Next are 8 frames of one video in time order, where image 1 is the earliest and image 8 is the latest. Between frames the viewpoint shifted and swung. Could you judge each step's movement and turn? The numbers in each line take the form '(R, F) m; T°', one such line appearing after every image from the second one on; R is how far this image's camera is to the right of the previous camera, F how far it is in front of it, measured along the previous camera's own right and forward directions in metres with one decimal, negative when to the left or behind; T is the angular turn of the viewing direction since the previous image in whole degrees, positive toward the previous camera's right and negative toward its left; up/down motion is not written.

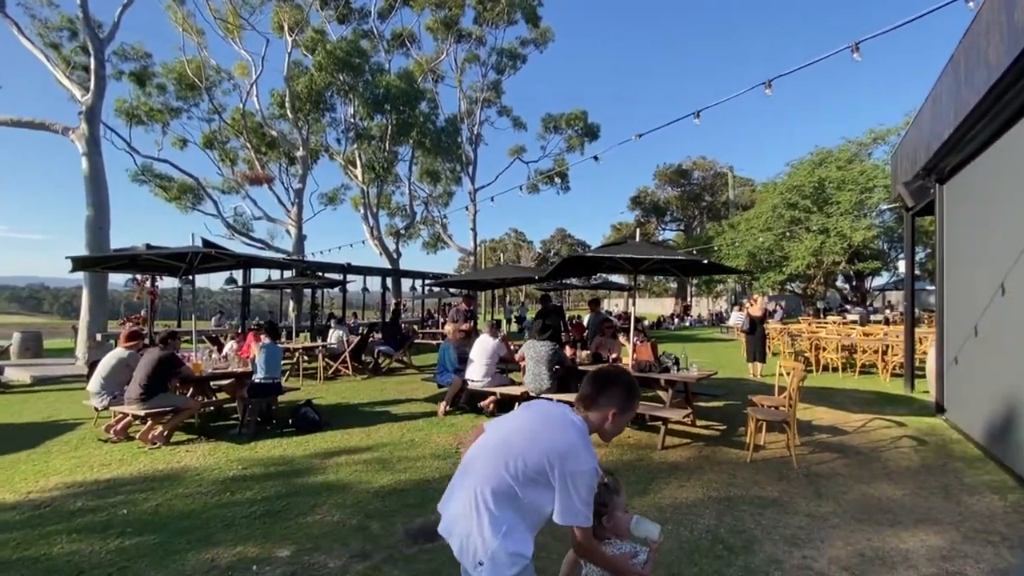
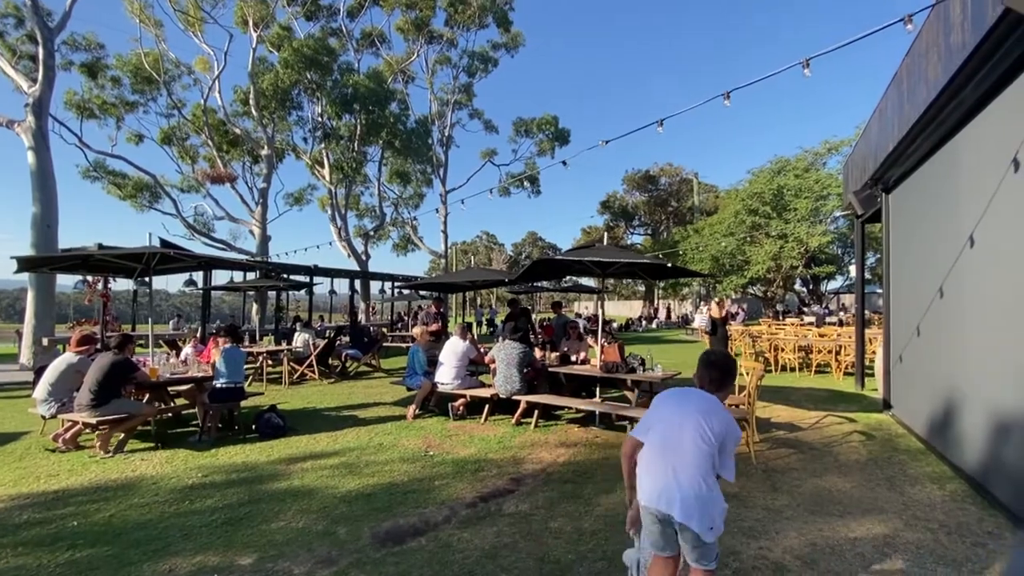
(0.0, 0.0) m; +4°
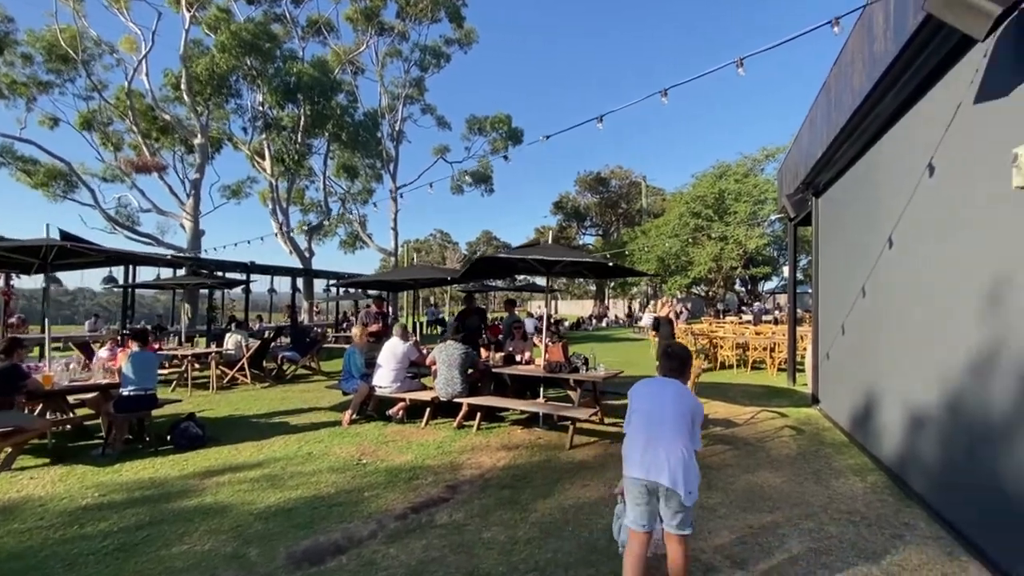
(+0.2, +0.2) m; +6°
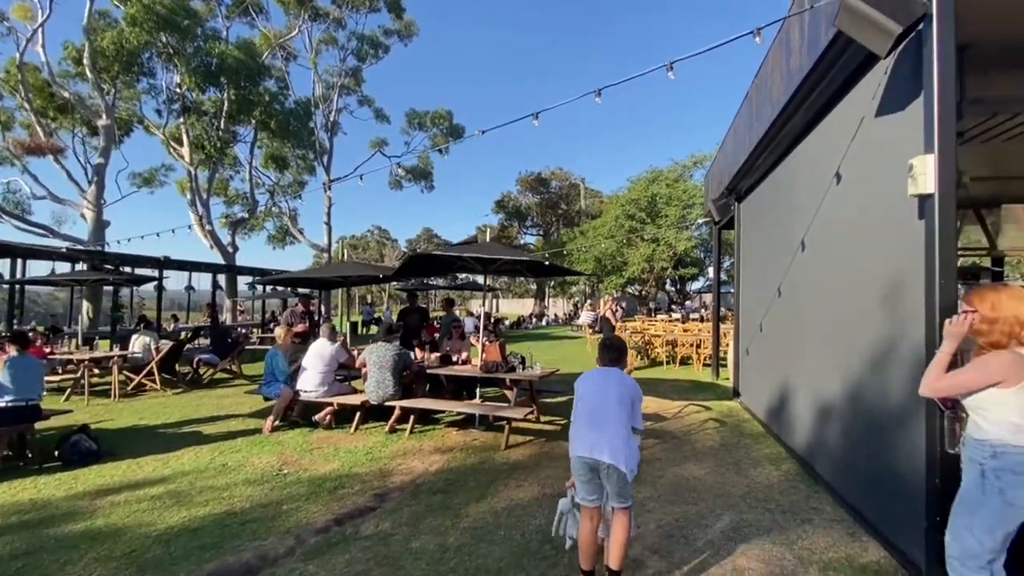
(+0.1, +0.1) m; +7°
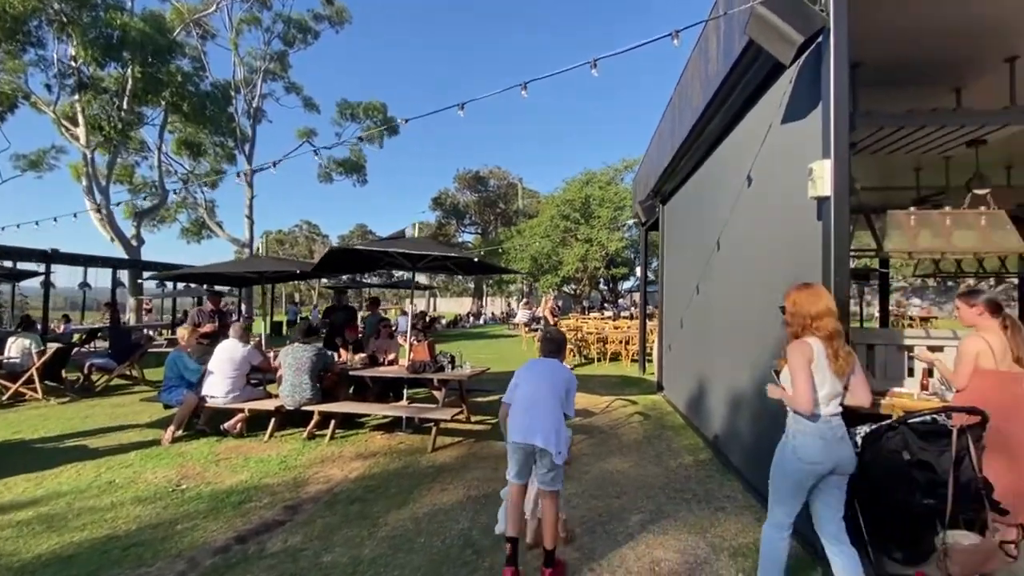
(+0.1, +0.1) m; +8°
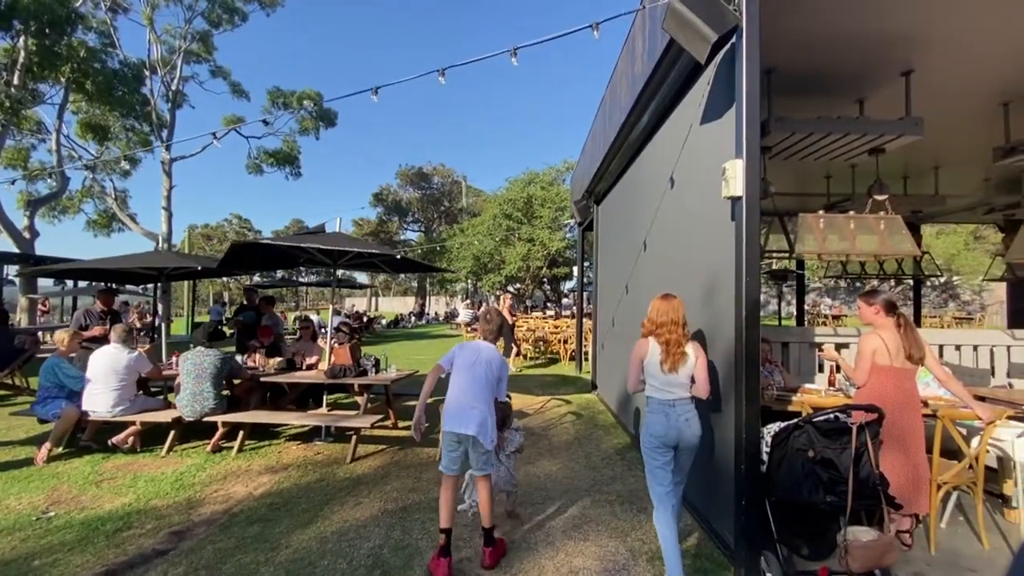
(+0.2, +0.2) m; +7°
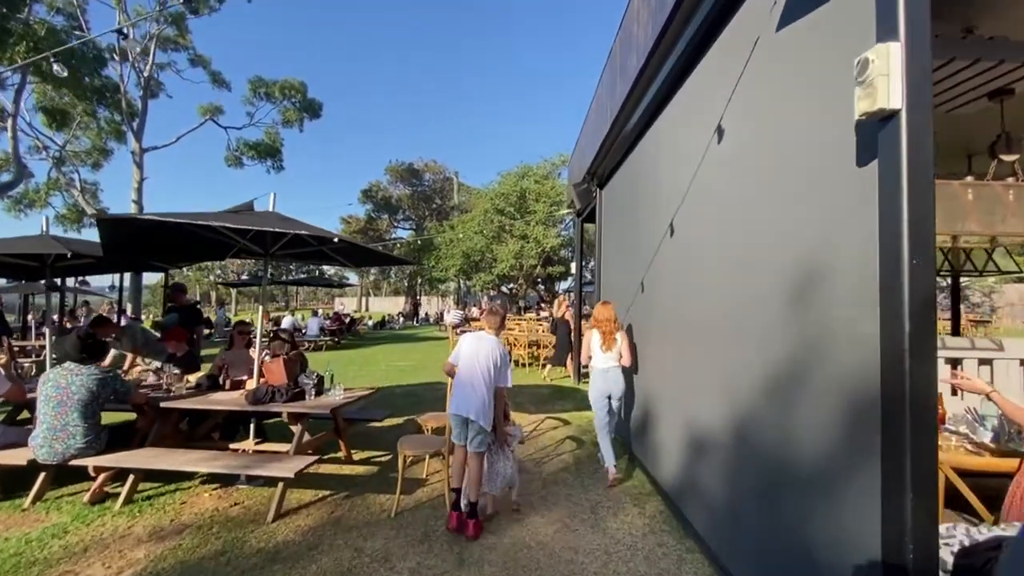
(+0.1, +1.4) m; +1°
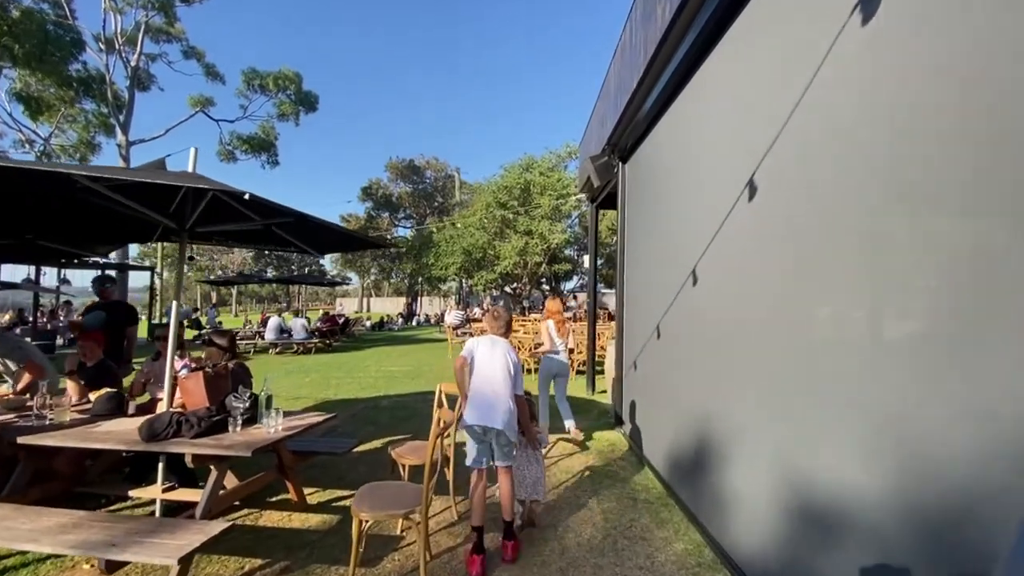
(0.0, +1.3) m; 0°
